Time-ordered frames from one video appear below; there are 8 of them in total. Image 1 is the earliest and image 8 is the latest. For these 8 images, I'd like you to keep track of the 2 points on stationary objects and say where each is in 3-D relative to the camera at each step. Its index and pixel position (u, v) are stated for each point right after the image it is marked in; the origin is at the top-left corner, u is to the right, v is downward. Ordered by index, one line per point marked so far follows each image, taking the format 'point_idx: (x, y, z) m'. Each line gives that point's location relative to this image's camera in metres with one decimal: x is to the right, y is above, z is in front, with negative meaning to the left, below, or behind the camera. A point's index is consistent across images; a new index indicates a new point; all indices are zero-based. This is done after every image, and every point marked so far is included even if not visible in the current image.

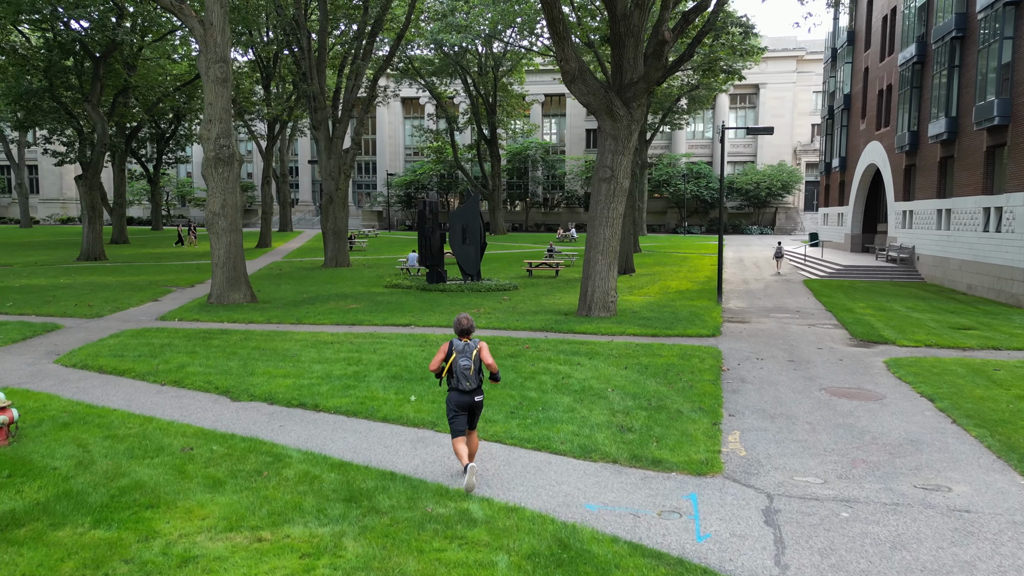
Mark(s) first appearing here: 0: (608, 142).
0: (+2.0, +3.1, +15.4) m
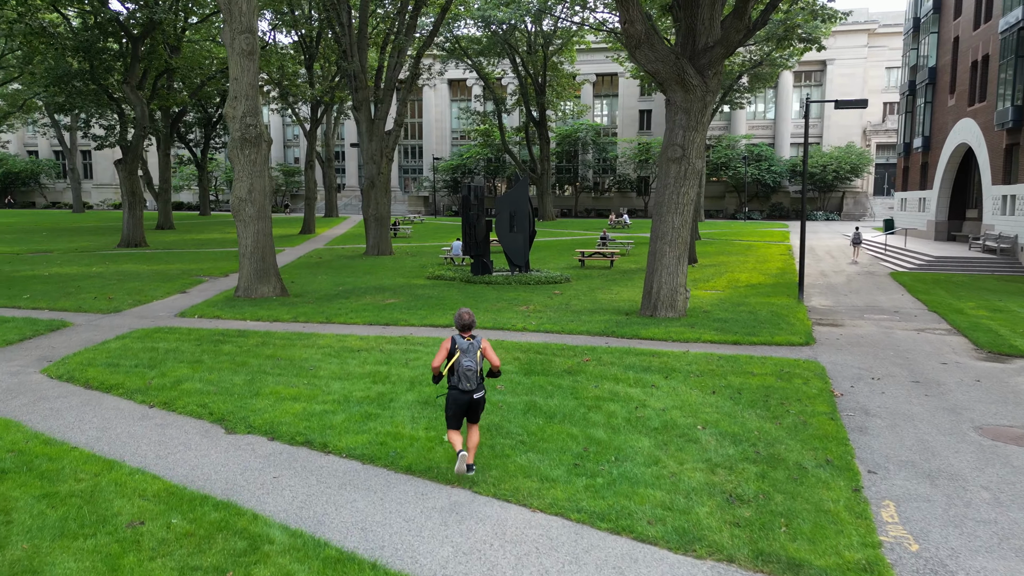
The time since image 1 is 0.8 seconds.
0: (+3.1, +3.2, +13.4) m
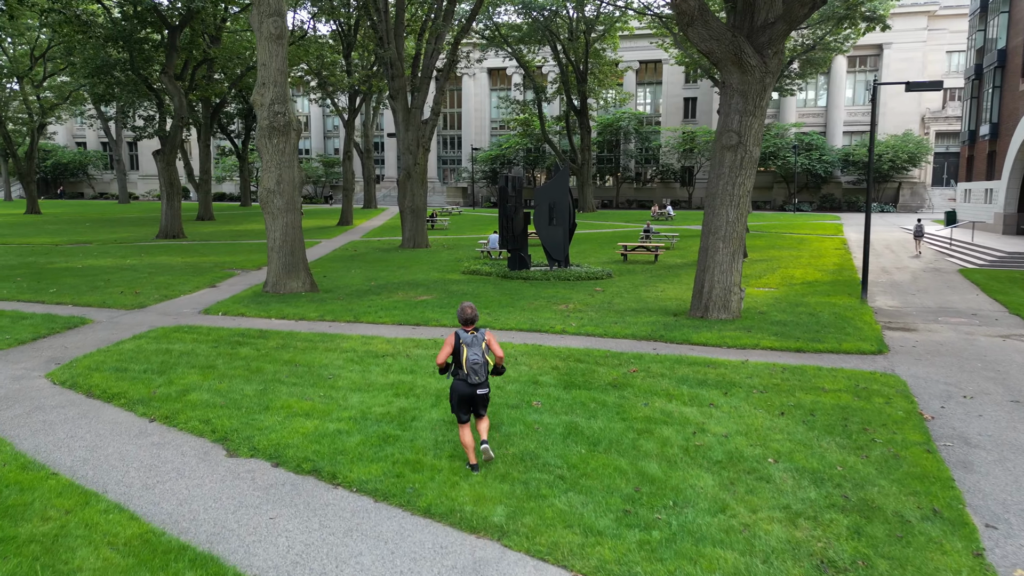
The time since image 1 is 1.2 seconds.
0: (+3.8, +3.2, +12.3) m
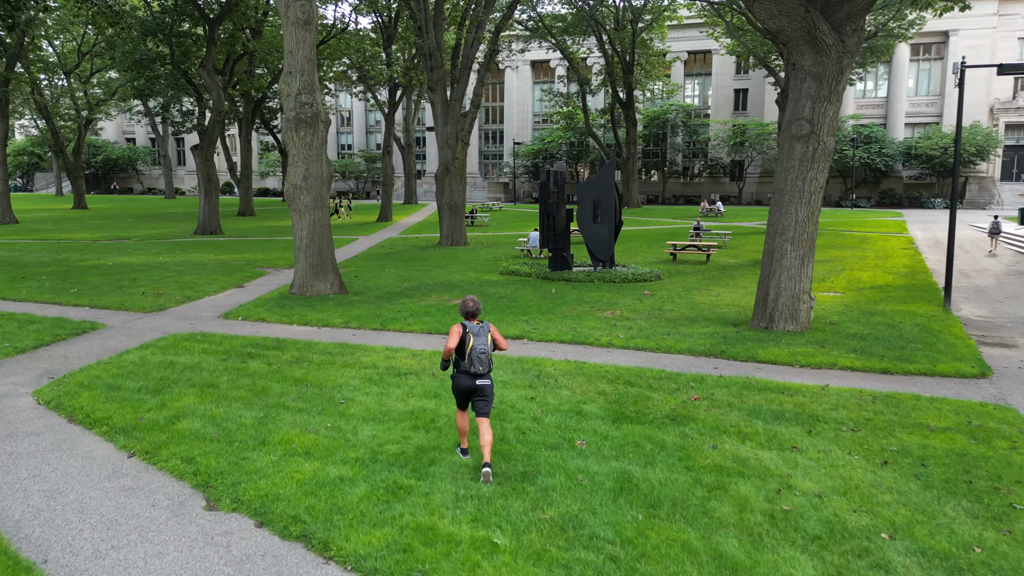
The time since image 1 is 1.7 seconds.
0: (+4.4, +3.1, +10.9) m
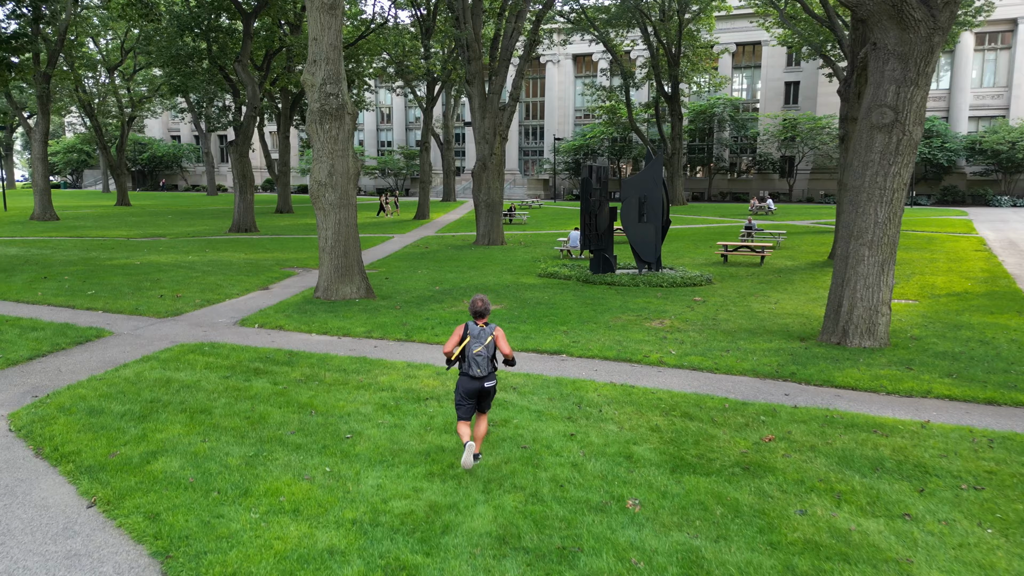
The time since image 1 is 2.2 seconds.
0: (+5.0, +2.9, +9.5) m
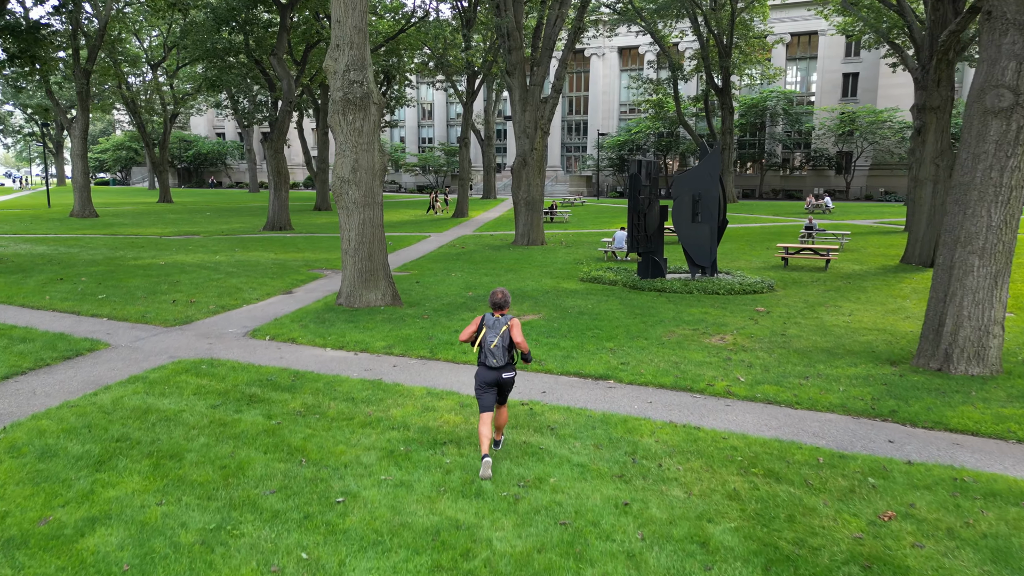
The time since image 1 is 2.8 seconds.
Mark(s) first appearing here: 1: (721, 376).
0: (+5.4, +2.8, +7.9) m
1: (+2.4, -1.0, +8.1) m
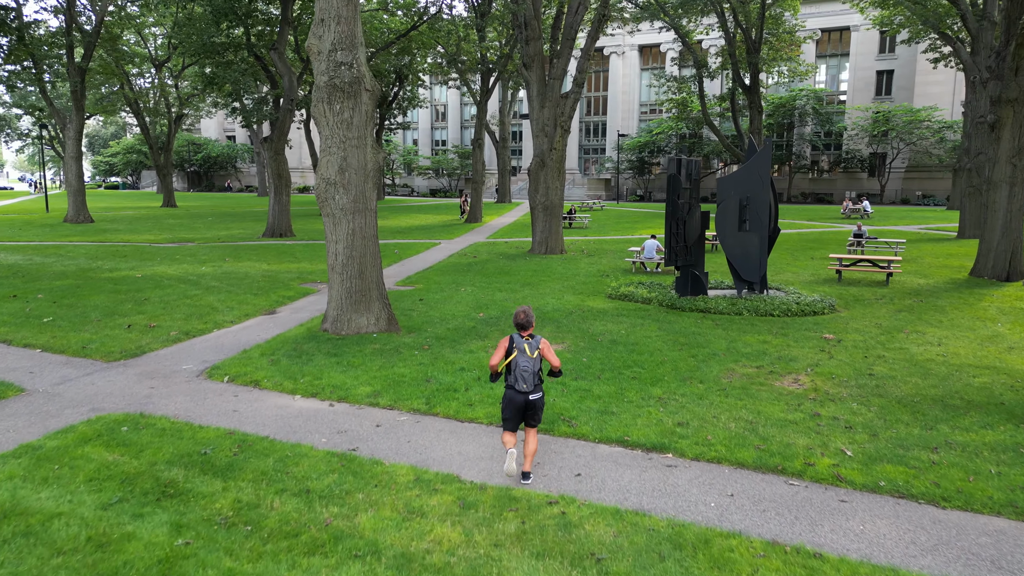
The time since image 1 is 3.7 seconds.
0: (+5.6, +2.4, +5.7) m
1: (+2.5, -1.3, +5.9) m
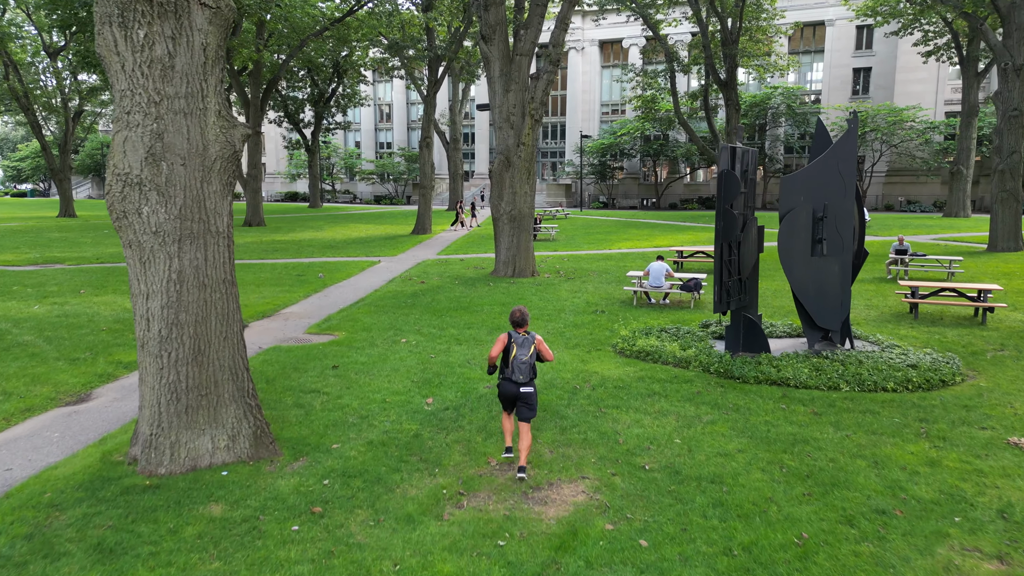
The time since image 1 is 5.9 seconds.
0: (+5.7, +1.8, +1.4) m
1: (+2.6, -1.9, +1.4) m
